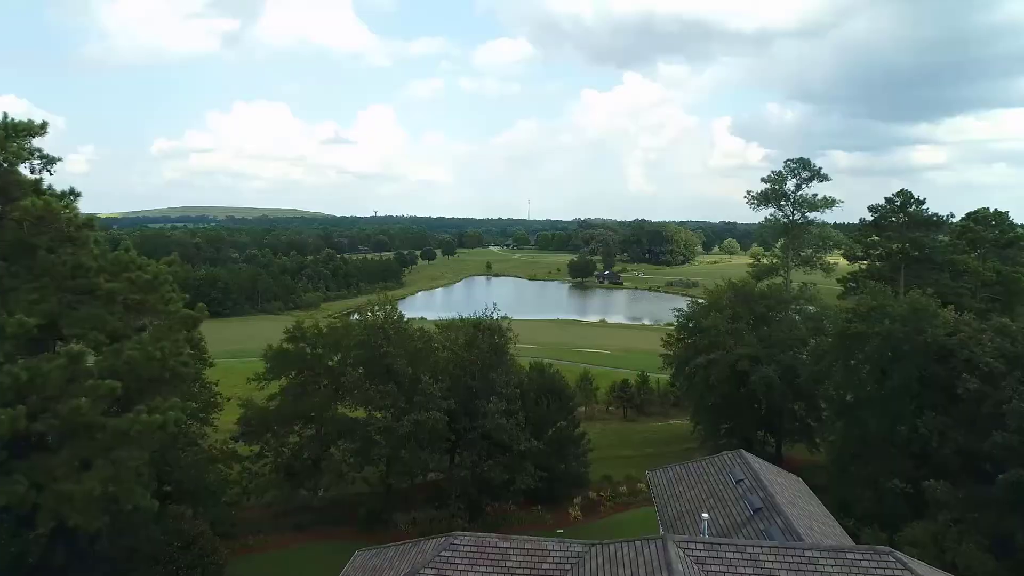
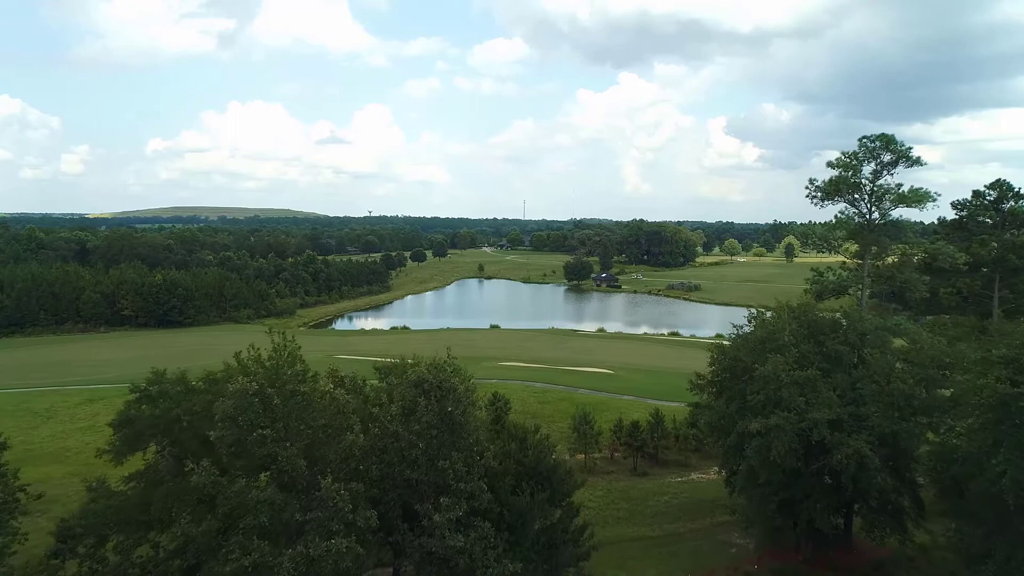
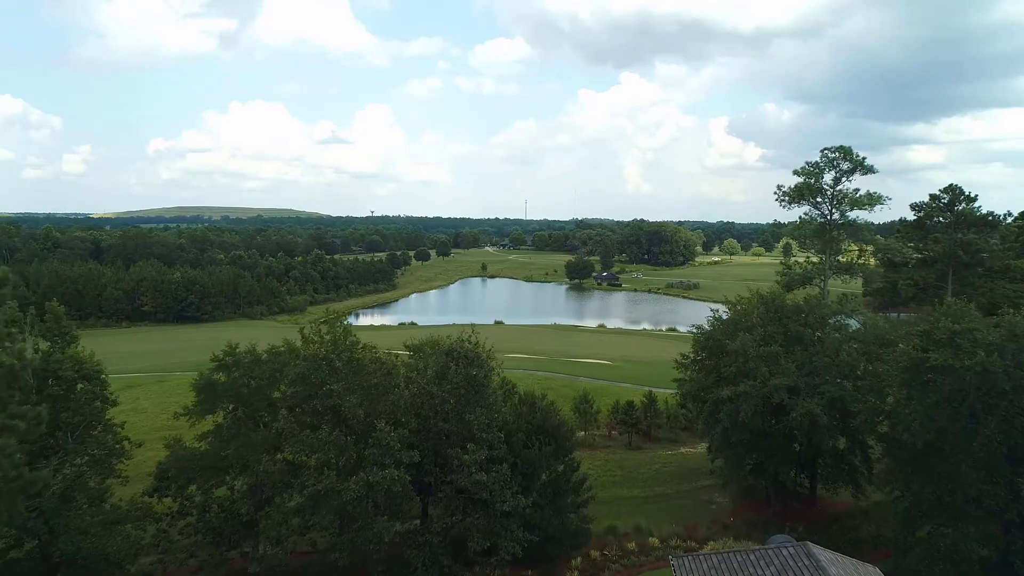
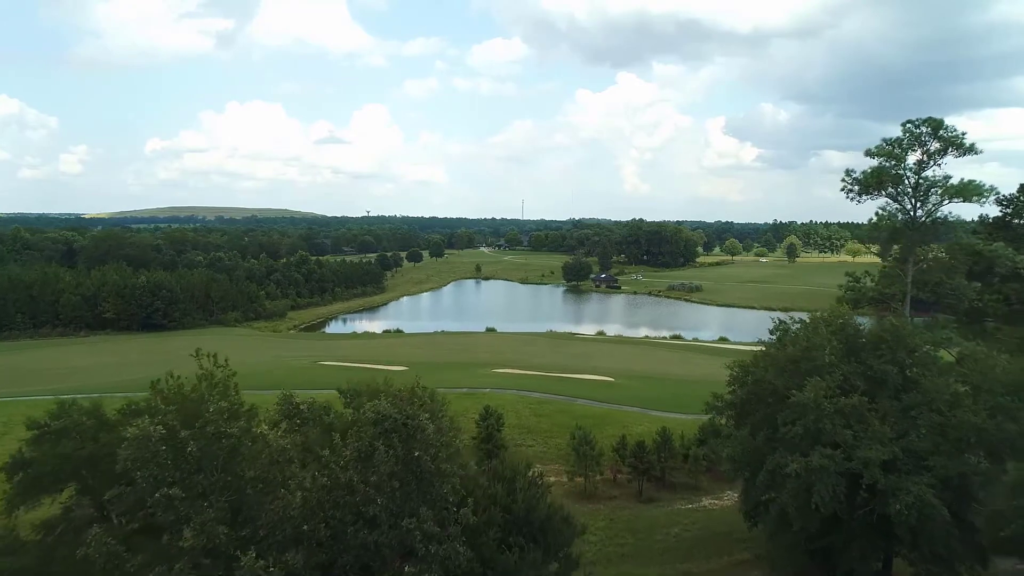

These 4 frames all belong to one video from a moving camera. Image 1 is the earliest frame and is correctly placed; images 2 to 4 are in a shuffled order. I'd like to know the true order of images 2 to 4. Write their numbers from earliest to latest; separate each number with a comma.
3, 2, 4
